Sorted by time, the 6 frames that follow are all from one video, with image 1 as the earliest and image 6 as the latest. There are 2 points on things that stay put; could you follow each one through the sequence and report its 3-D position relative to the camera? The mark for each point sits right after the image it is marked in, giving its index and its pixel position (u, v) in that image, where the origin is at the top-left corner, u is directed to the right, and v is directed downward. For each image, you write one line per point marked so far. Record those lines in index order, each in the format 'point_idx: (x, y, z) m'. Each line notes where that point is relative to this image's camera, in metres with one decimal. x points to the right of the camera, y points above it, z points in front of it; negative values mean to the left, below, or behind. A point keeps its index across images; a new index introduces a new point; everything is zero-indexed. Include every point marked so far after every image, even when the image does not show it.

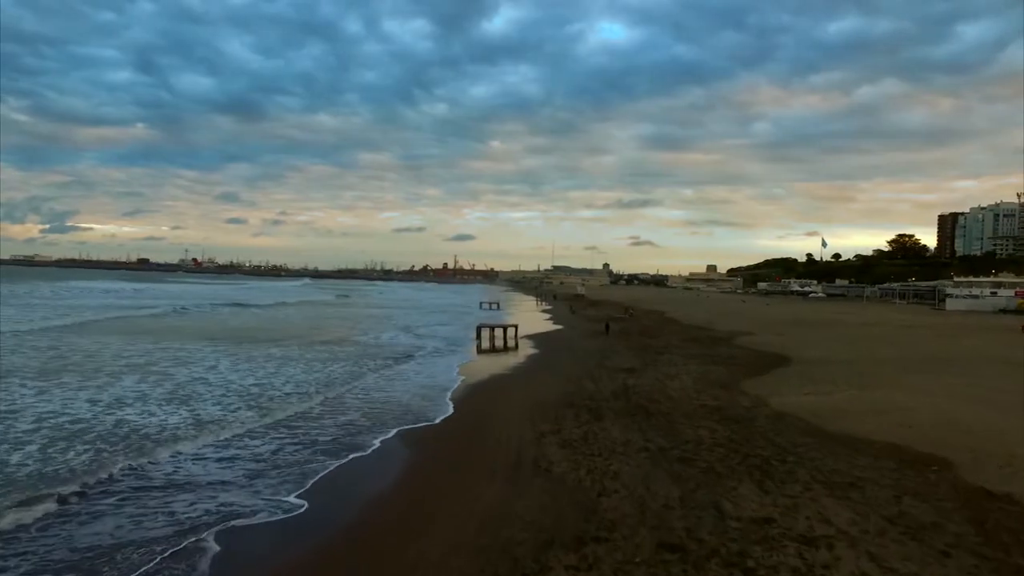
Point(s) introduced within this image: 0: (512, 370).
0: (+0.3, -2.1, +17.2) m
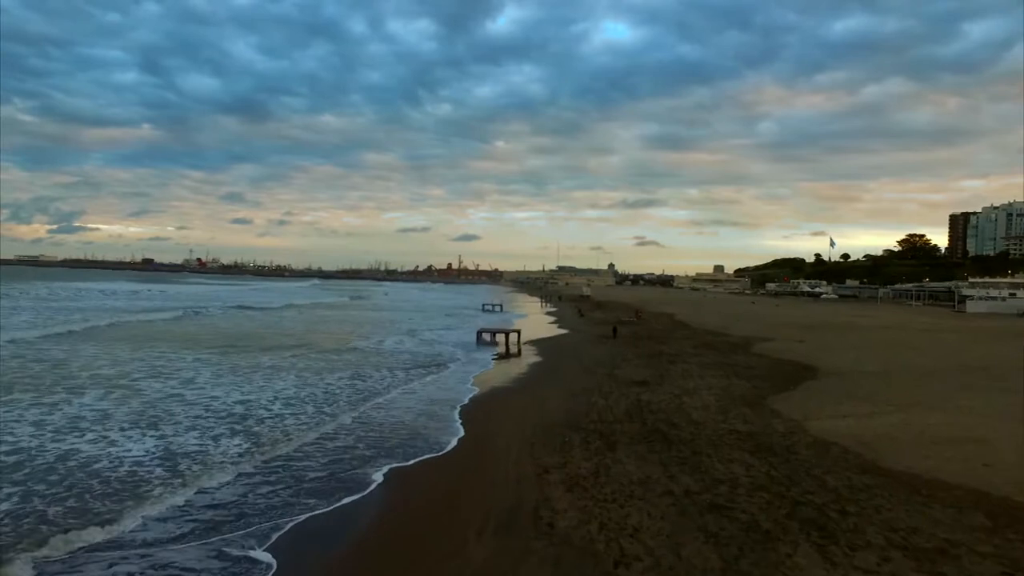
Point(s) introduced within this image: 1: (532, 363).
0: (+0.3, -2.2, +15.8) m
1: (+0.8, -2.2, +19.9) m
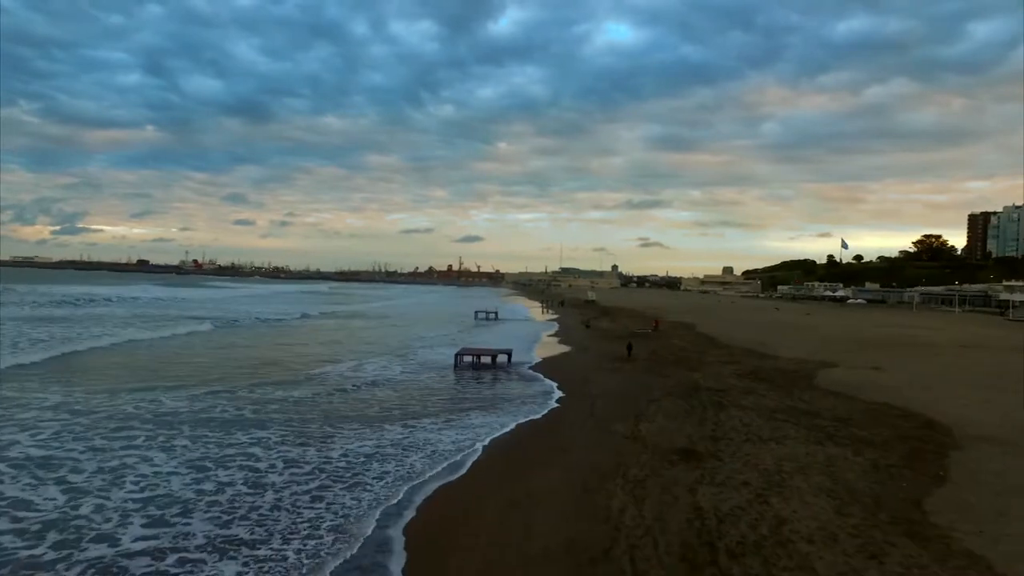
0: (0.0, -2.5, +10.8) m
1: (+0.5, -2.5, +14.9) m
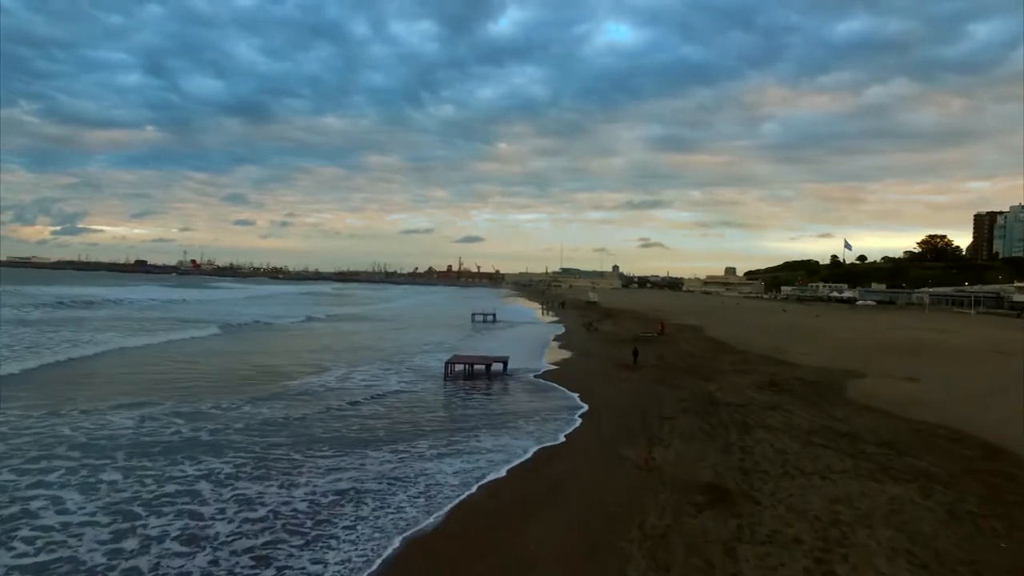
0: (-0.1, -2.5, +9.2) m
1: (+0.4, -2.5, +13.3) m
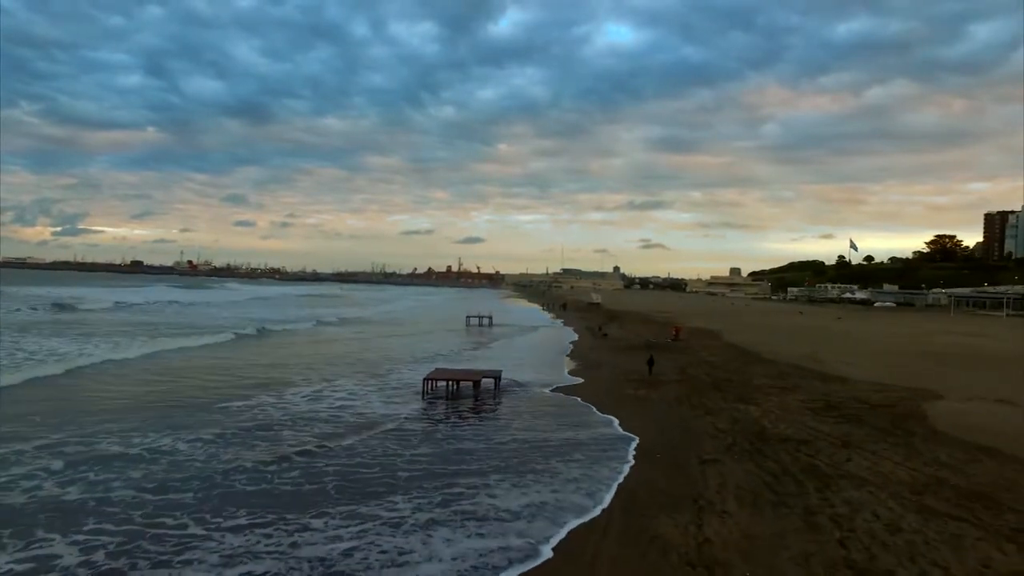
0: (-0.2, -2.5, +6.3) m
1: (+0.3, -2.5, +10.4) m
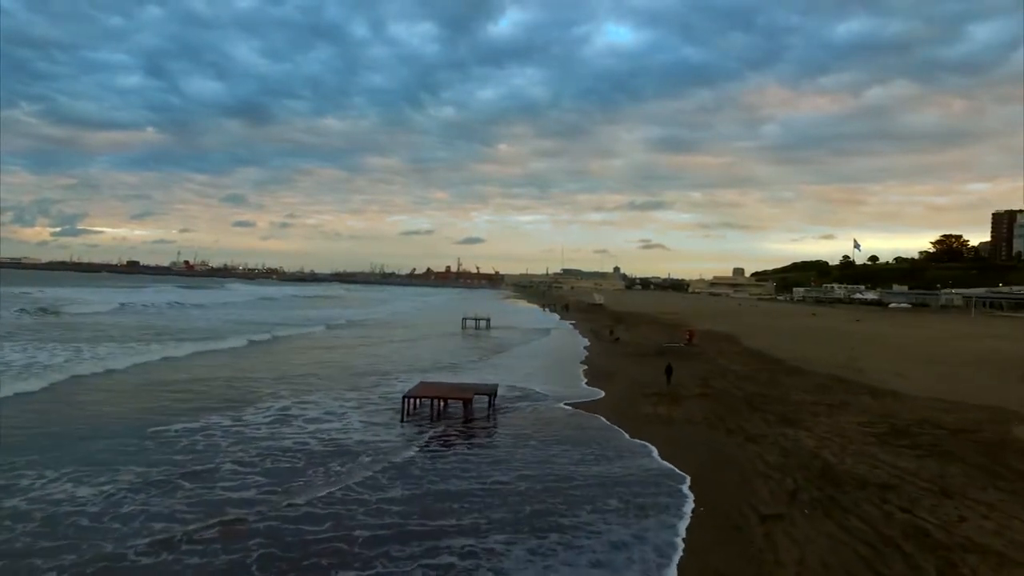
0: (-0.2, -2.5, +4.1) m
1: (+0.3, -2.5, +8.3) m
